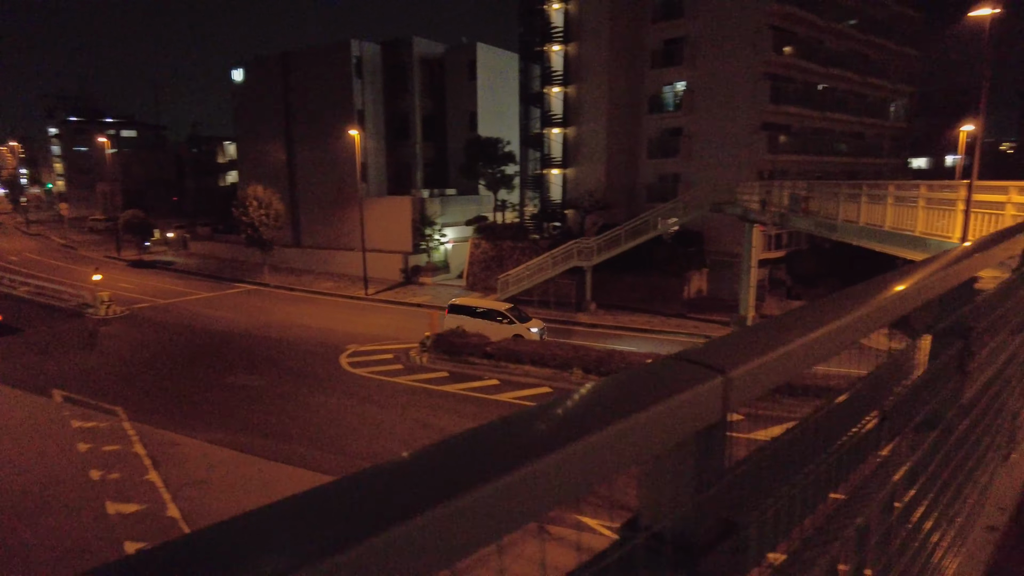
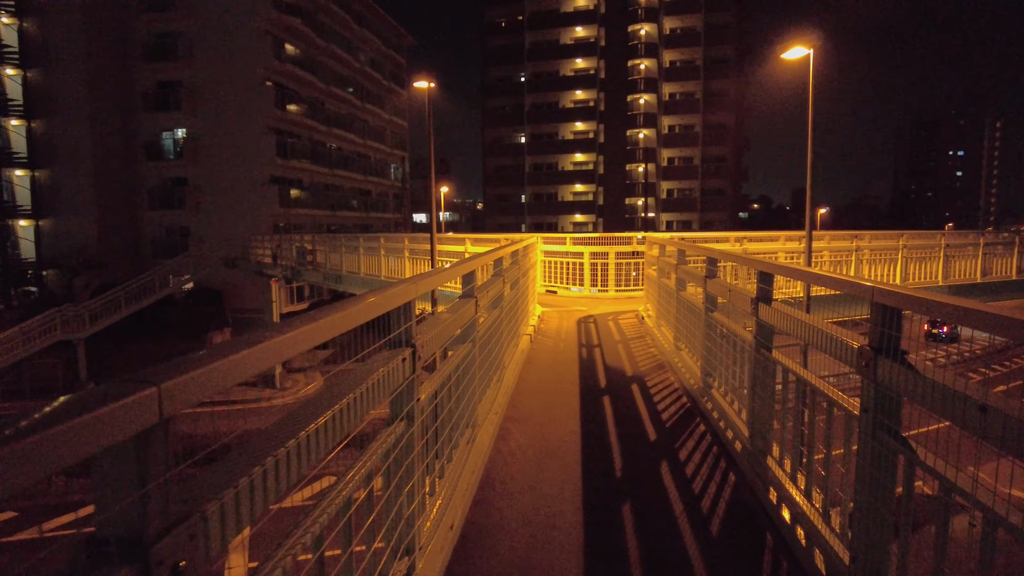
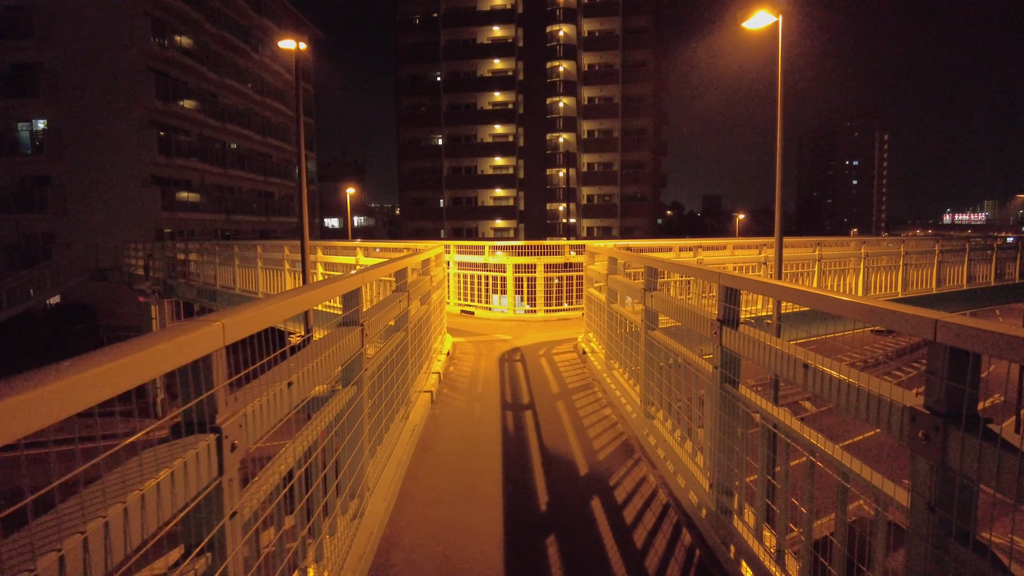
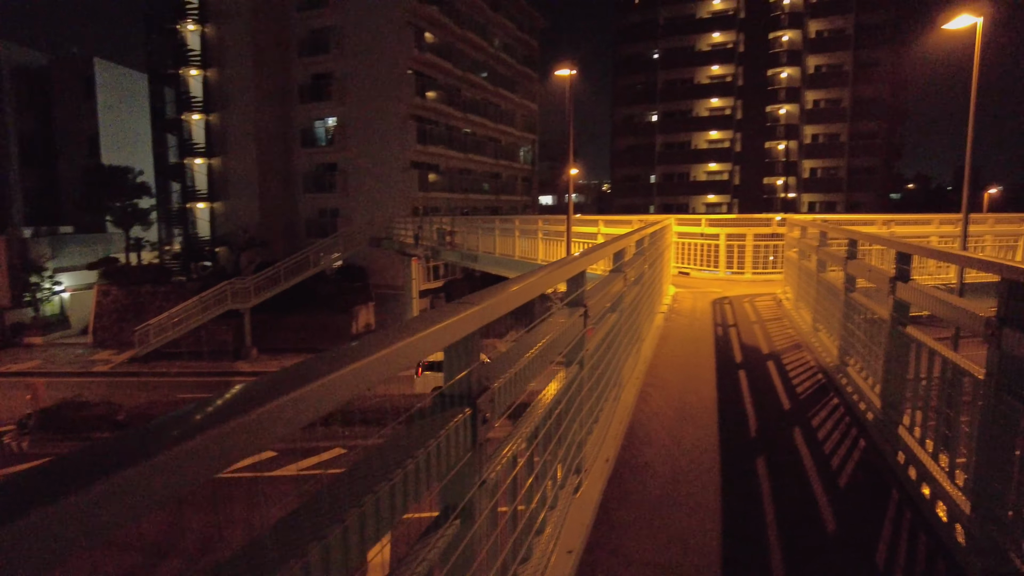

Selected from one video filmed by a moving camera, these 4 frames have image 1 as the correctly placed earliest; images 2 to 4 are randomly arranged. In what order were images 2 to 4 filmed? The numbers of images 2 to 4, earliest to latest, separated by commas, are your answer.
4, 2, 3
